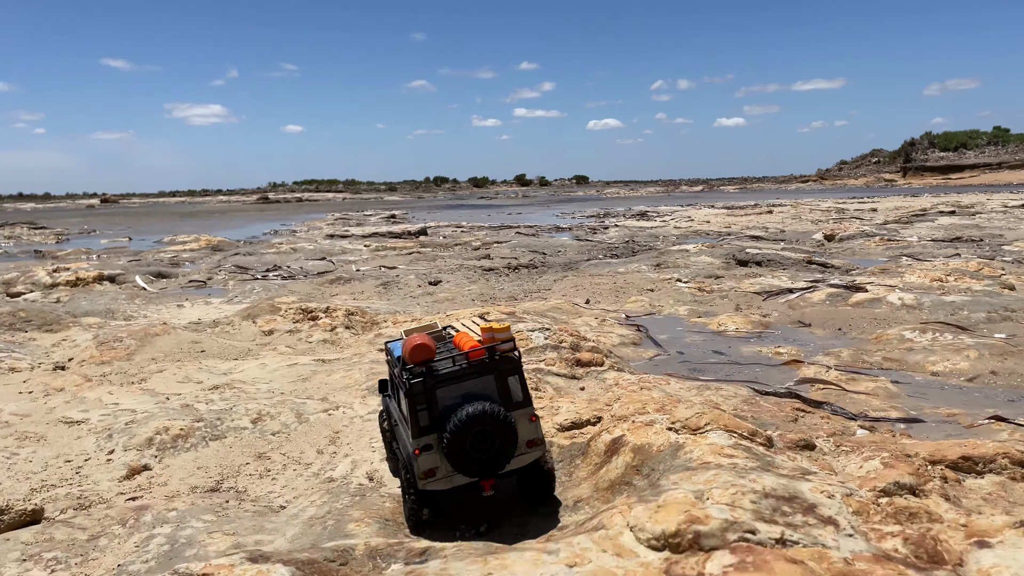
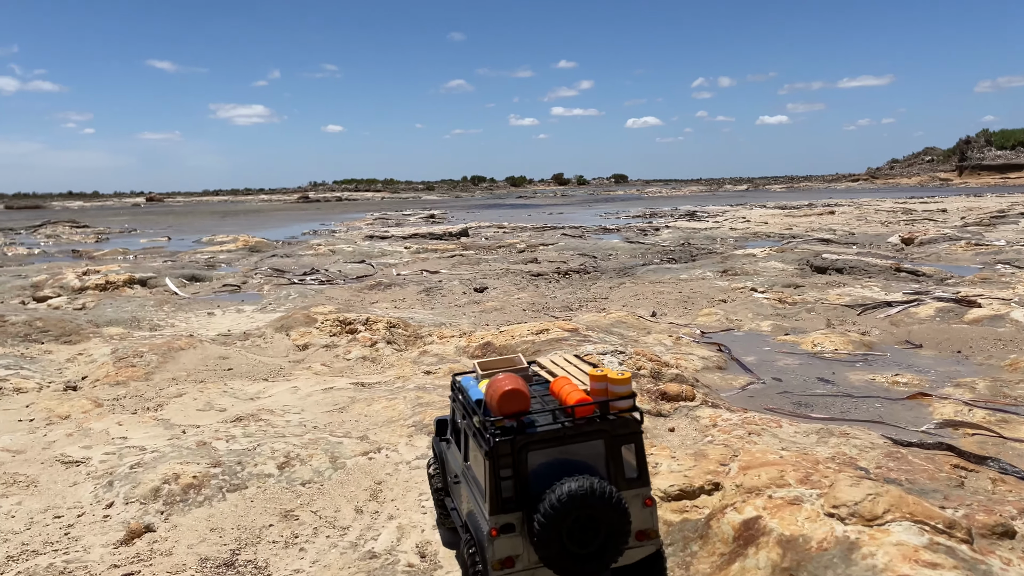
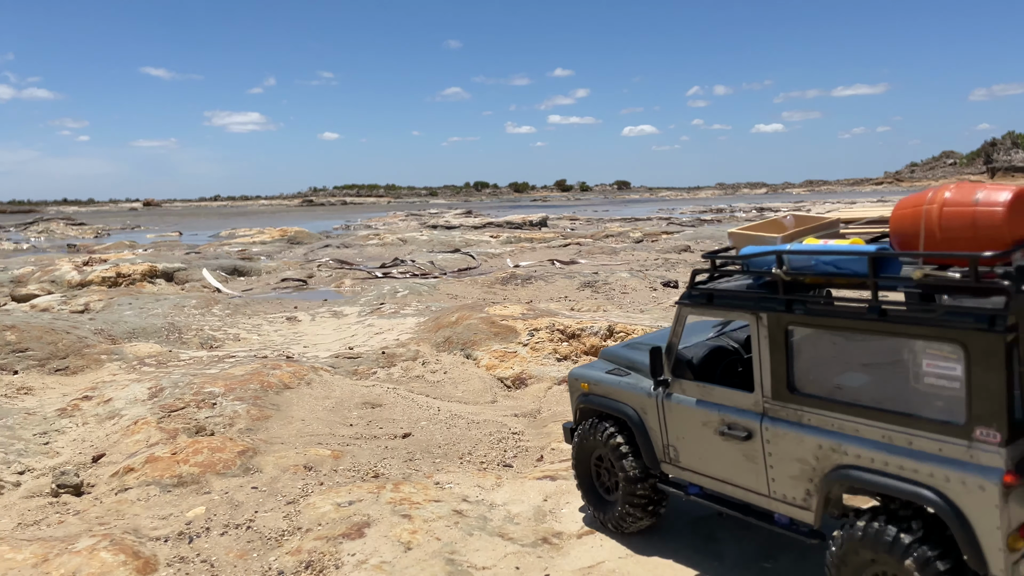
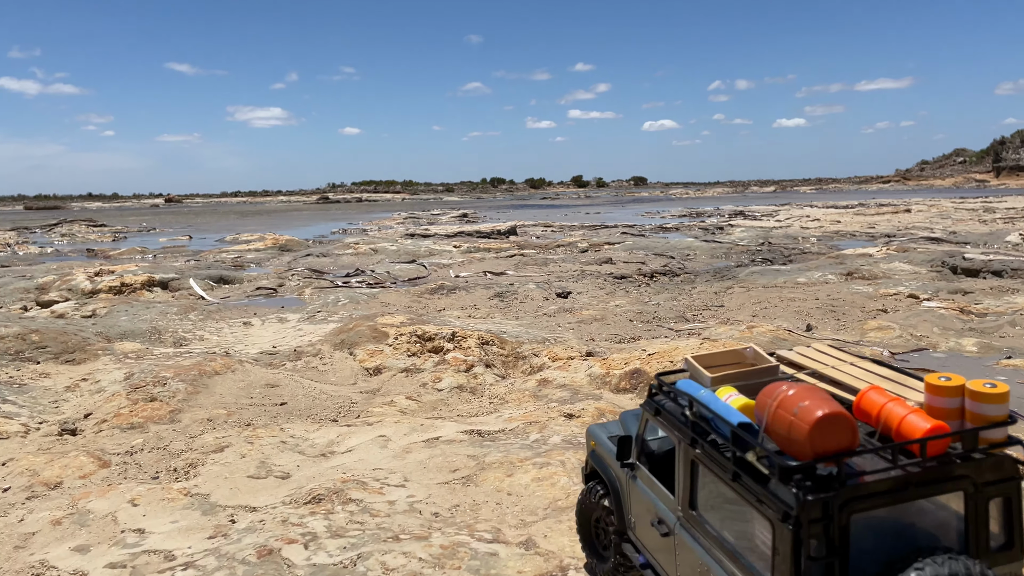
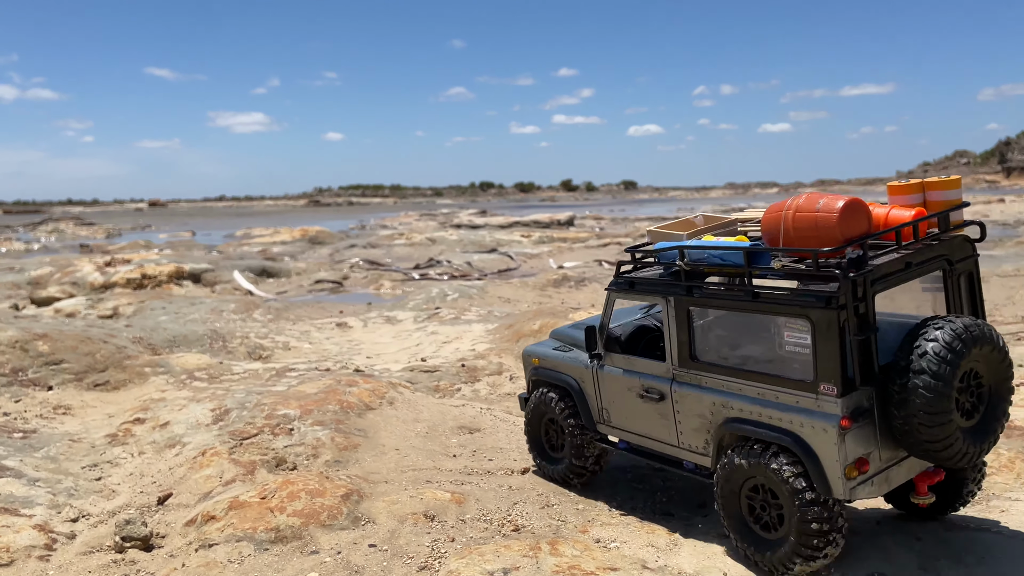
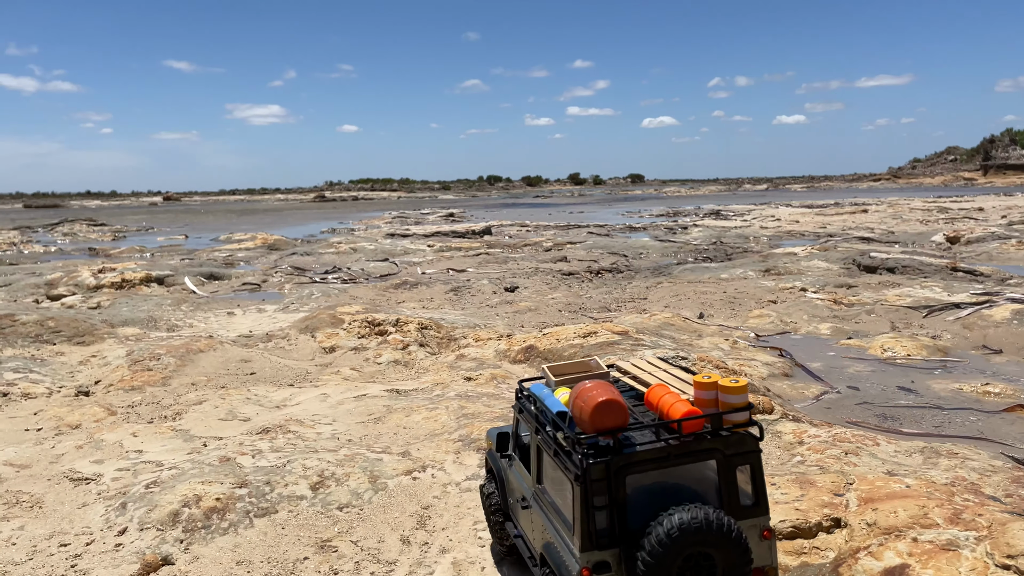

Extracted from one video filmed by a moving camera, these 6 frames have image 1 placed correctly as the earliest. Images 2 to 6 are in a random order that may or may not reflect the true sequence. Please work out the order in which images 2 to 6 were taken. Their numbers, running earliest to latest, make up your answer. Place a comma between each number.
2, 6, 4, 3, 5
